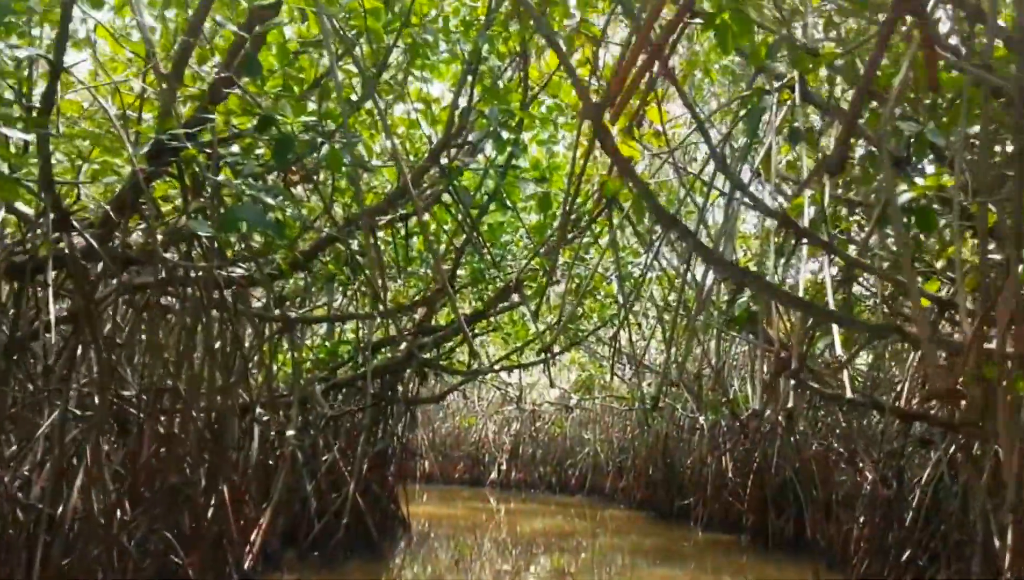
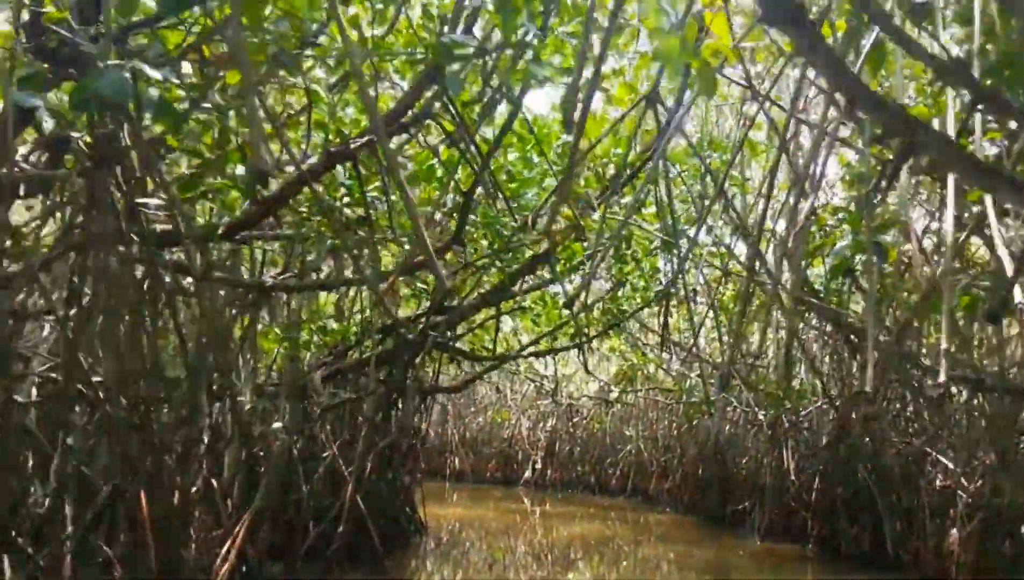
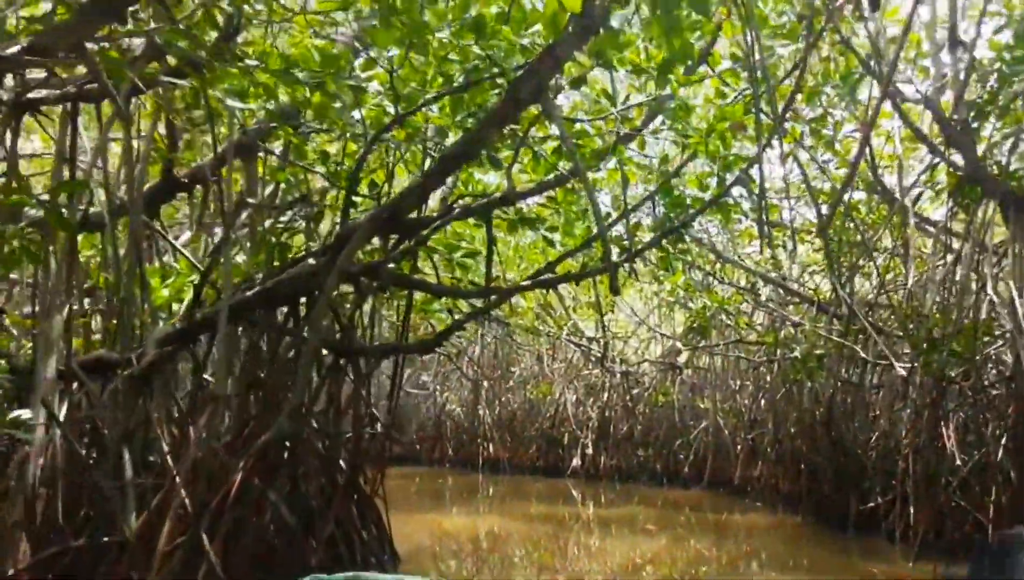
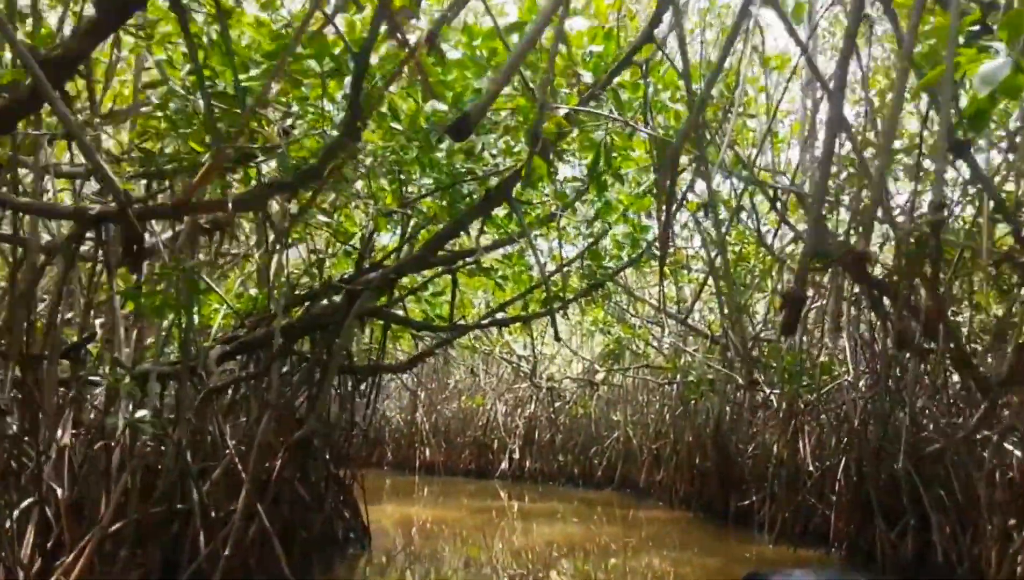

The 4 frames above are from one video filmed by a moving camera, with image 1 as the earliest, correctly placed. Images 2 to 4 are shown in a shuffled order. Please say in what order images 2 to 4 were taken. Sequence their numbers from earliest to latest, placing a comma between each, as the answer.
2, 4, 3
